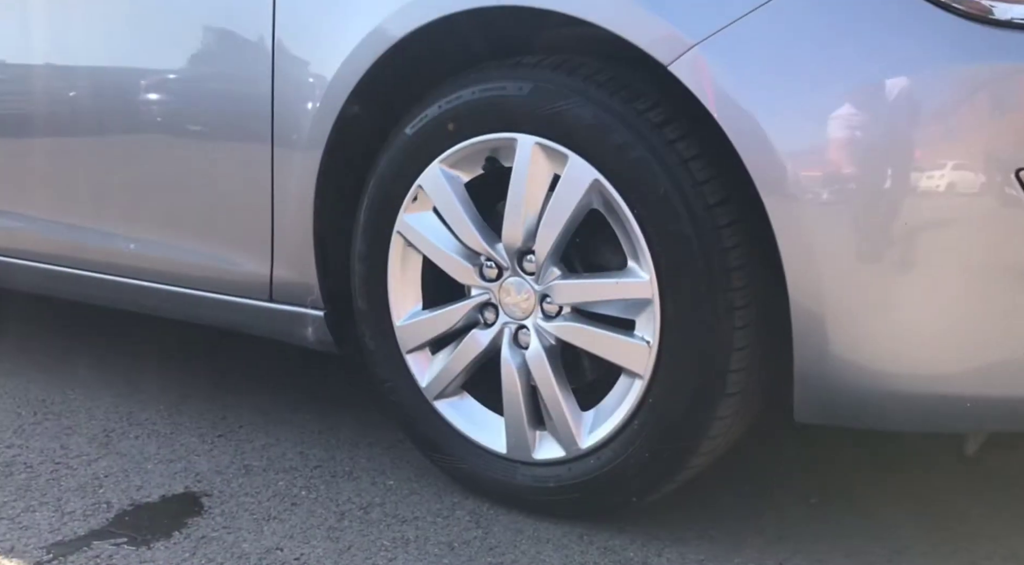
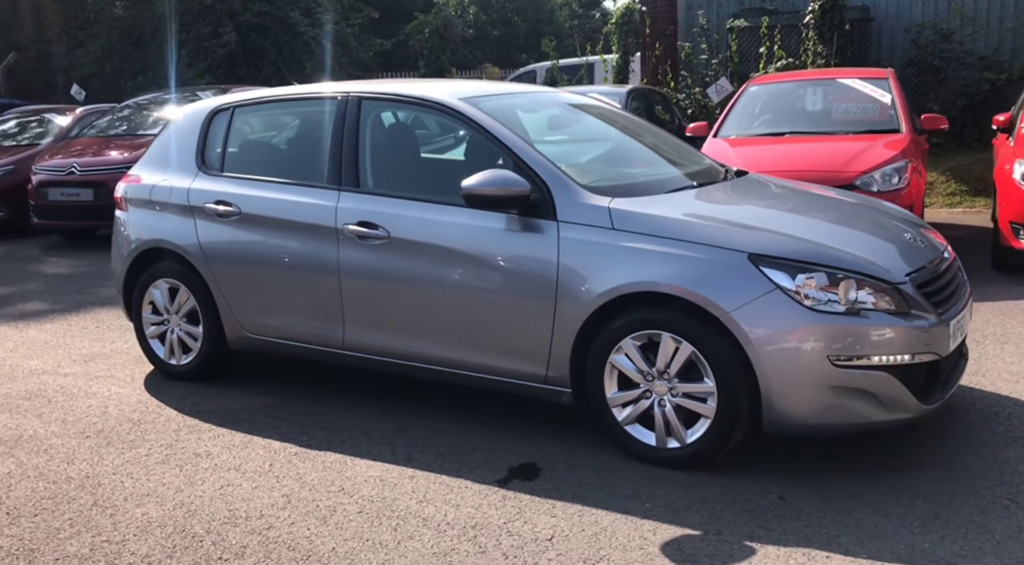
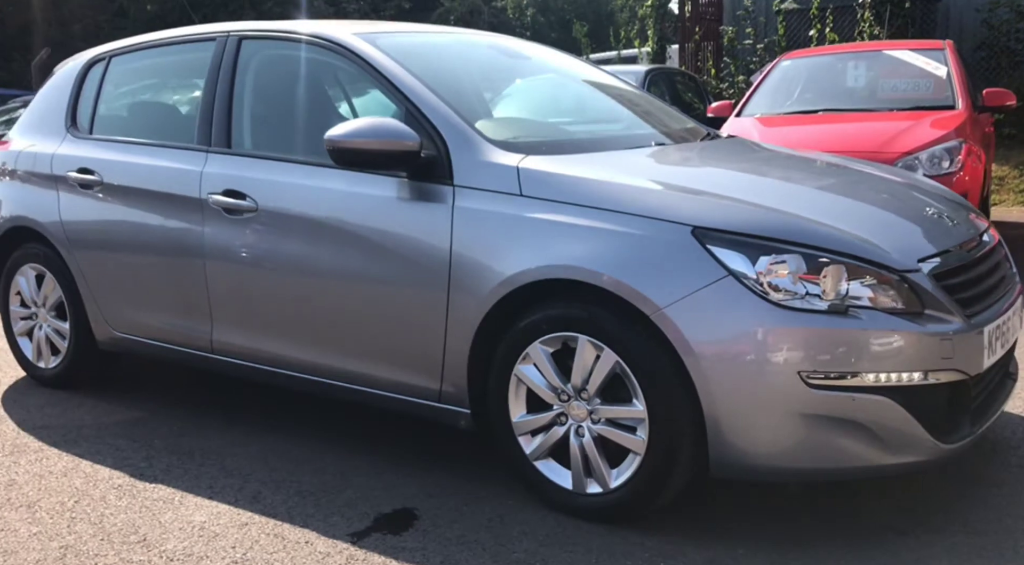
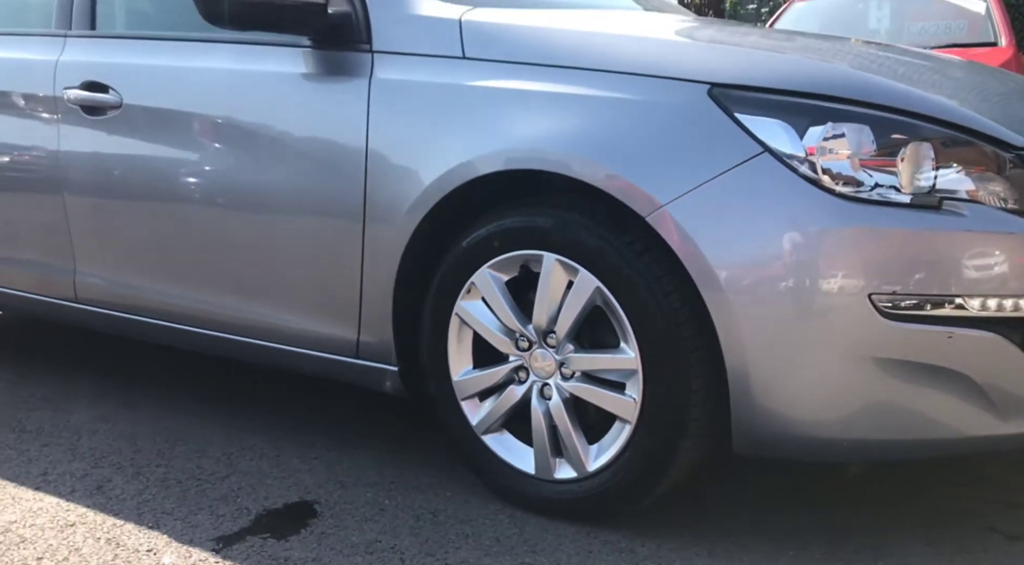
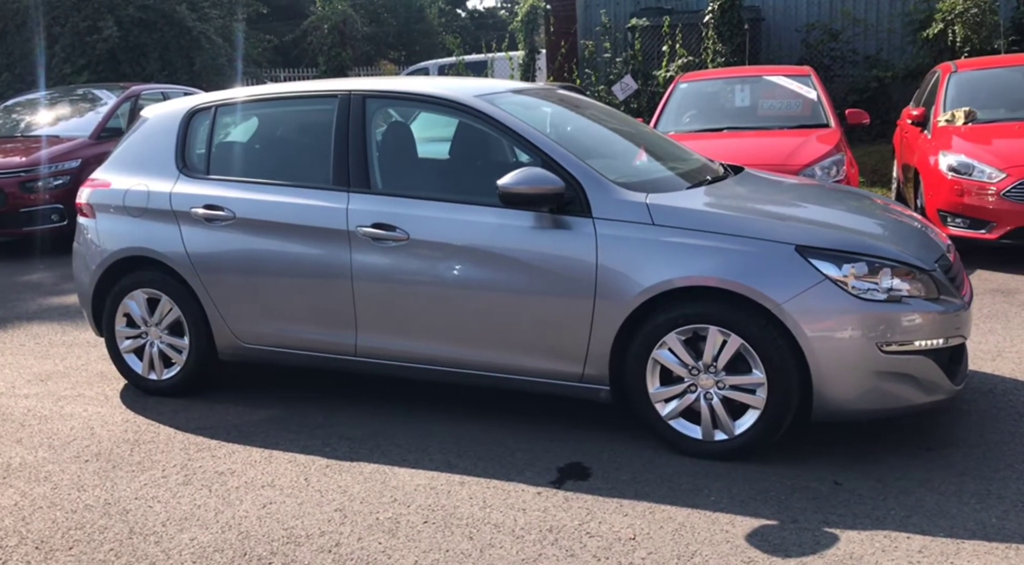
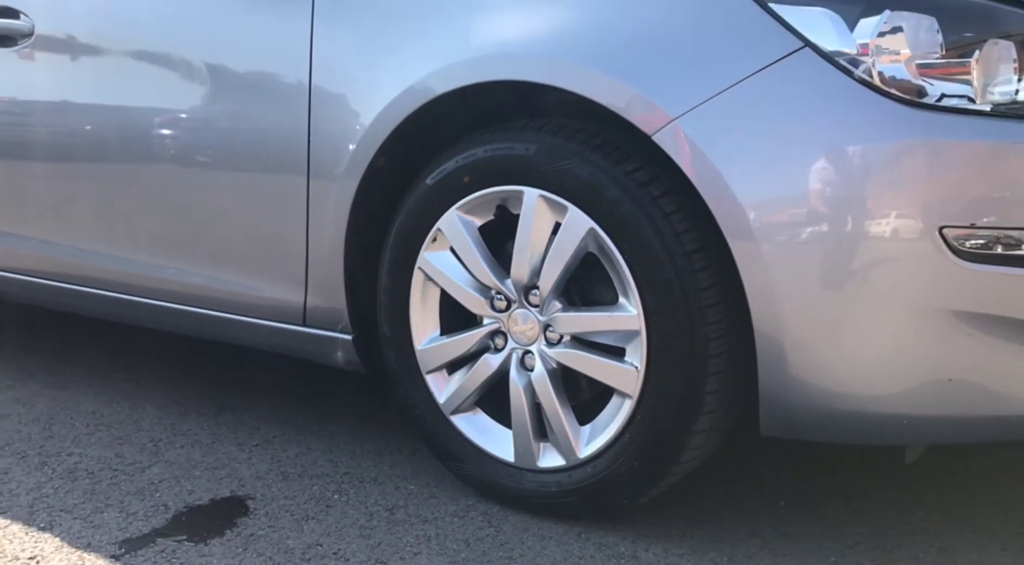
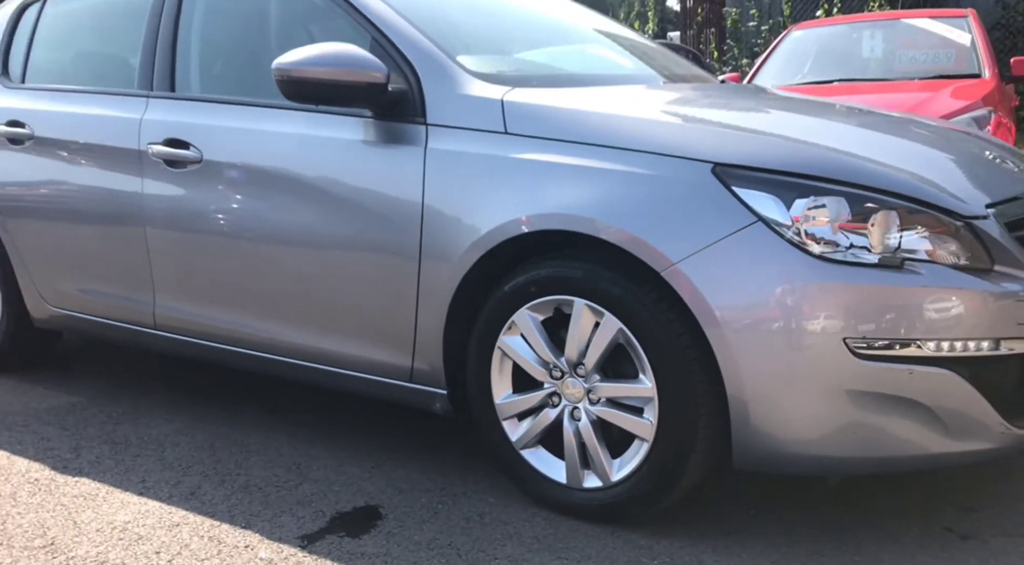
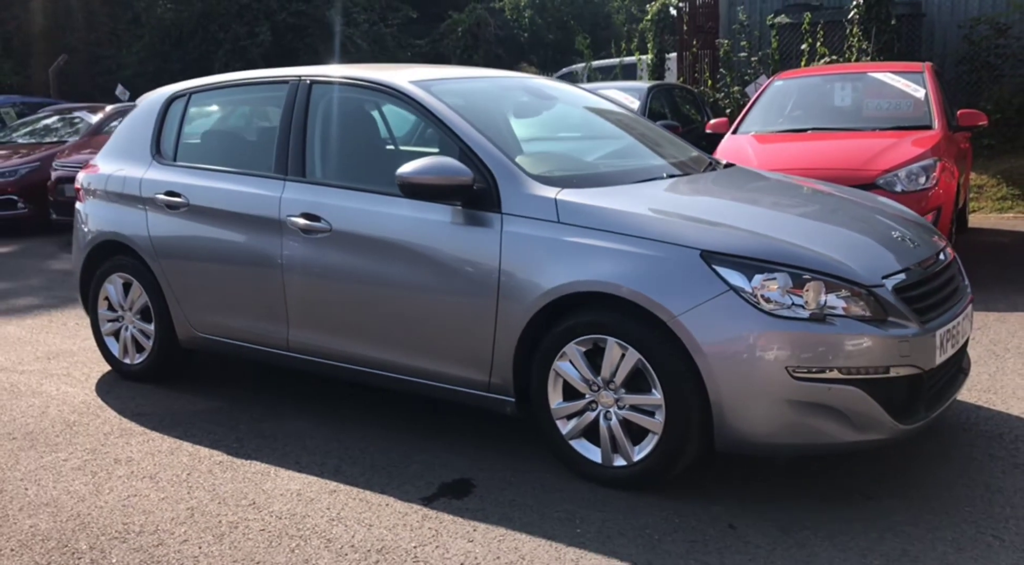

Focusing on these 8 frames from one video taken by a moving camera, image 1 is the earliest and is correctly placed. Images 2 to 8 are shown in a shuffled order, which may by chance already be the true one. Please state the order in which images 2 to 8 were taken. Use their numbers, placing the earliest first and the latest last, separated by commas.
6, 4, 7, 3, 8, 2, 5
